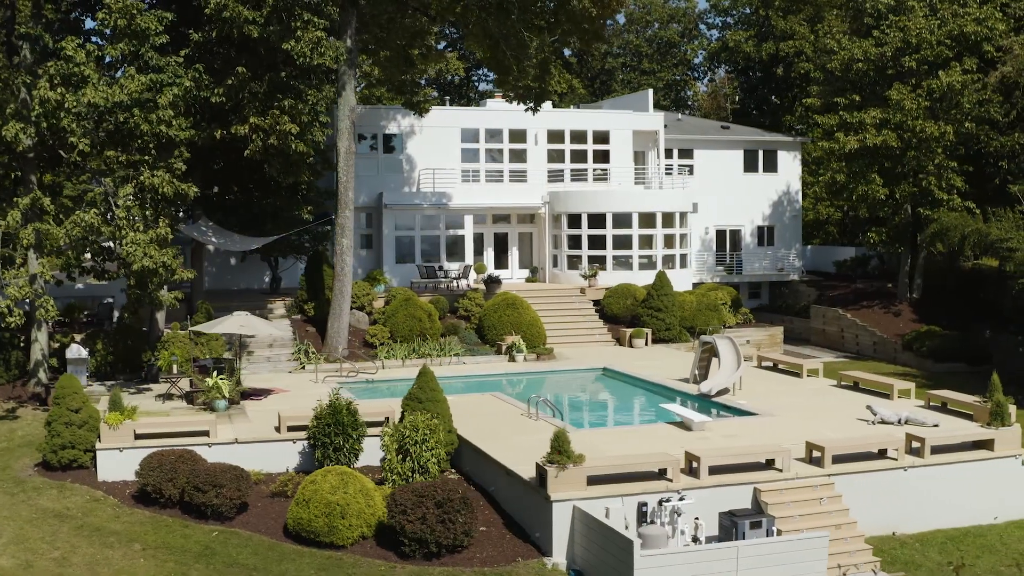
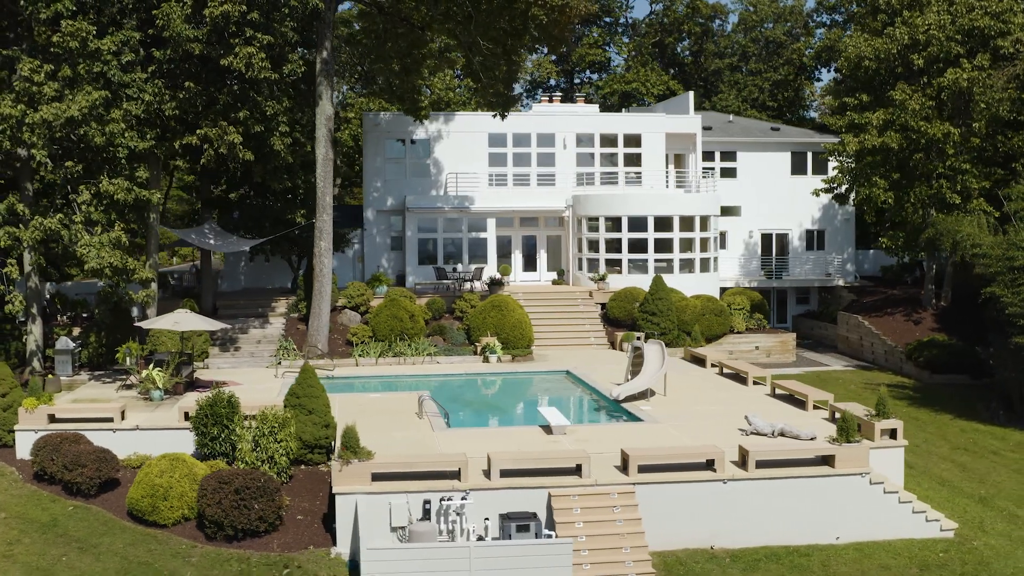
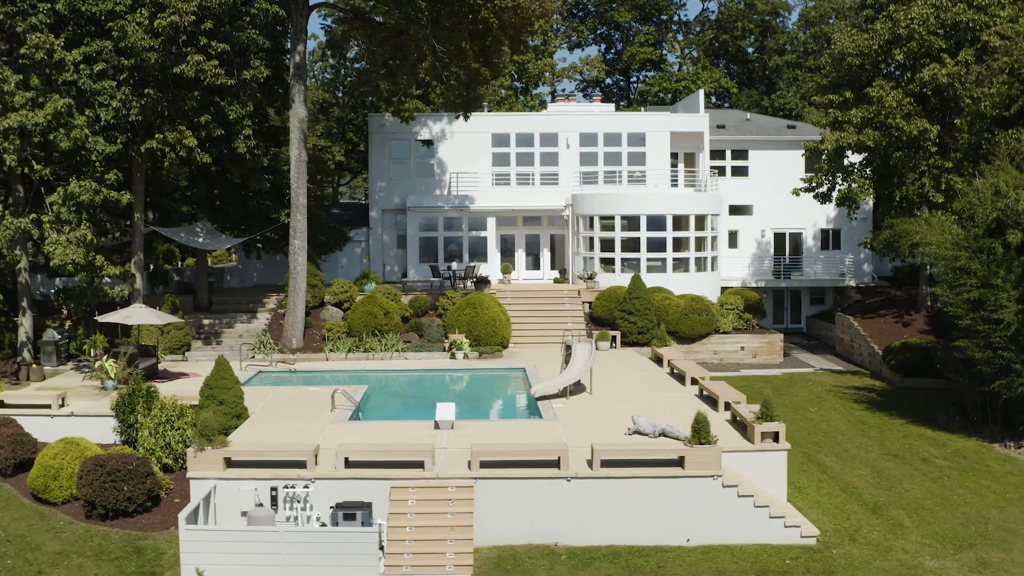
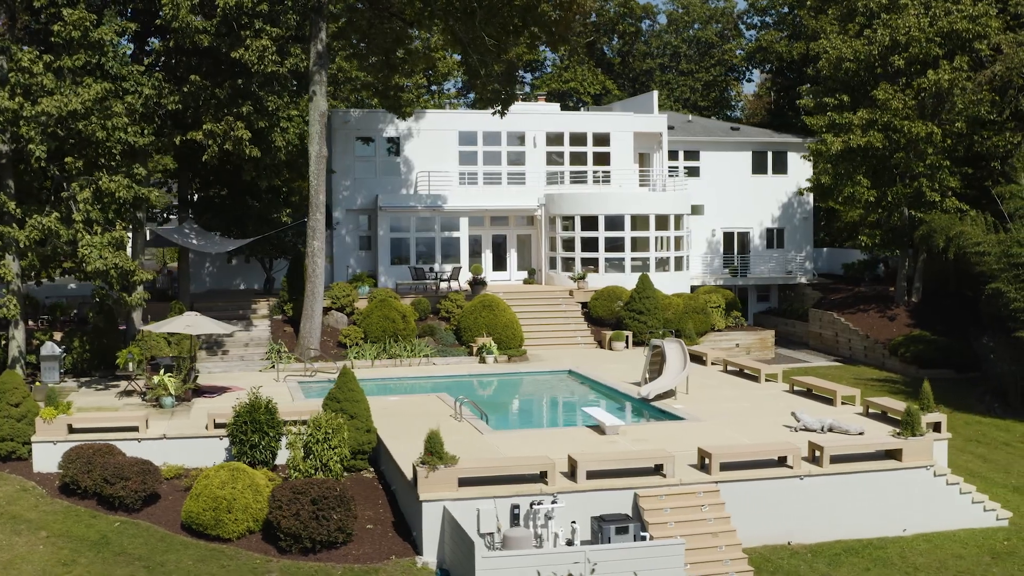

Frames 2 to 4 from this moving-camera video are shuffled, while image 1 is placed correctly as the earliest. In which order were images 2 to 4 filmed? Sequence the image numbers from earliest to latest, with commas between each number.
4, 2, 3
